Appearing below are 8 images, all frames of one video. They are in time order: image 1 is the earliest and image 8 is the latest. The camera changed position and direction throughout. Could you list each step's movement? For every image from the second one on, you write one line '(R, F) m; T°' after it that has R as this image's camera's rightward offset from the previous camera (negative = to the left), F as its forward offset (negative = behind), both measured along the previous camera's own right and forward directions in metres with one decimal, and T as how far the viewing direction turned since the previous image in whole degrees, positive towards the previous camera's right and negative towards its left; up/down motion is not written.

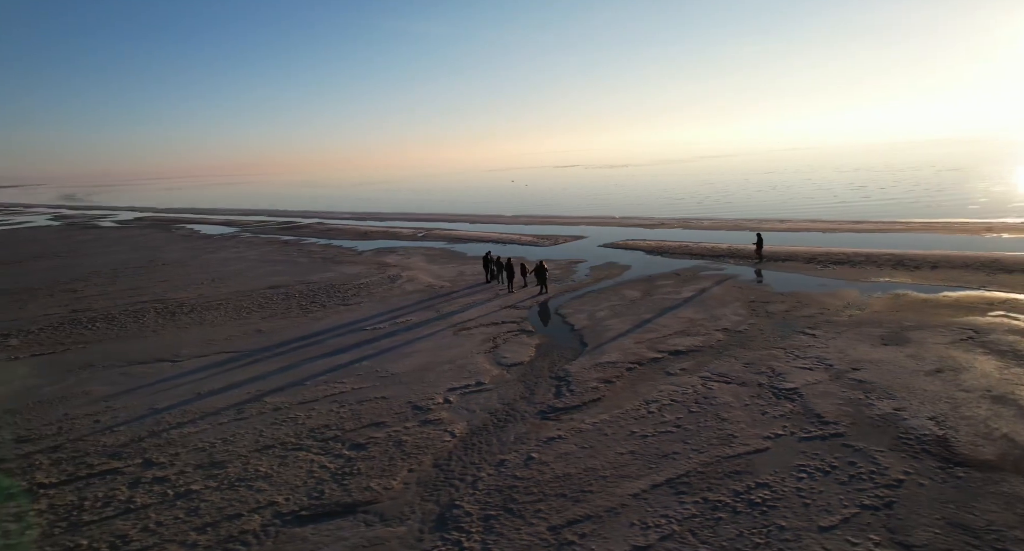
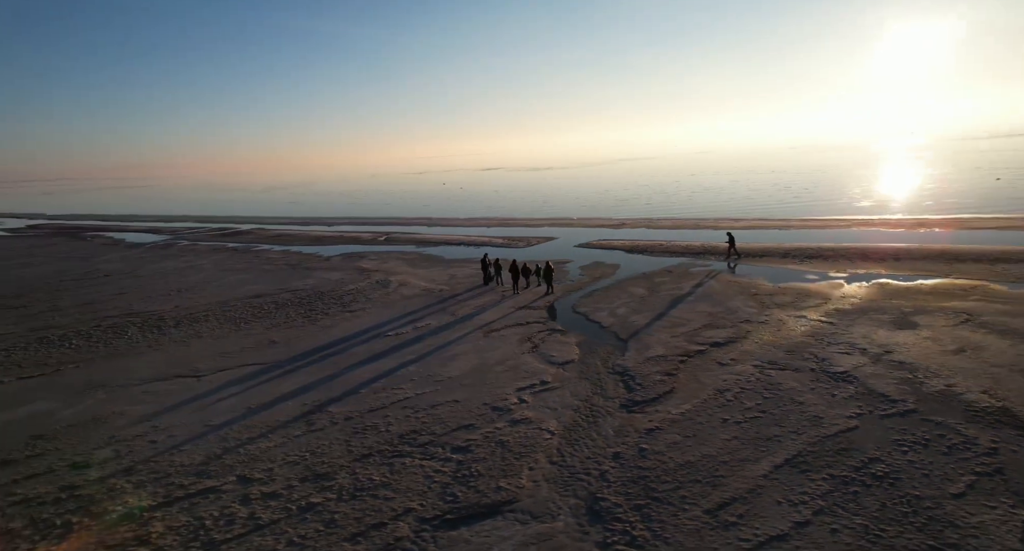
(-2.1, 0.0) m; +6°
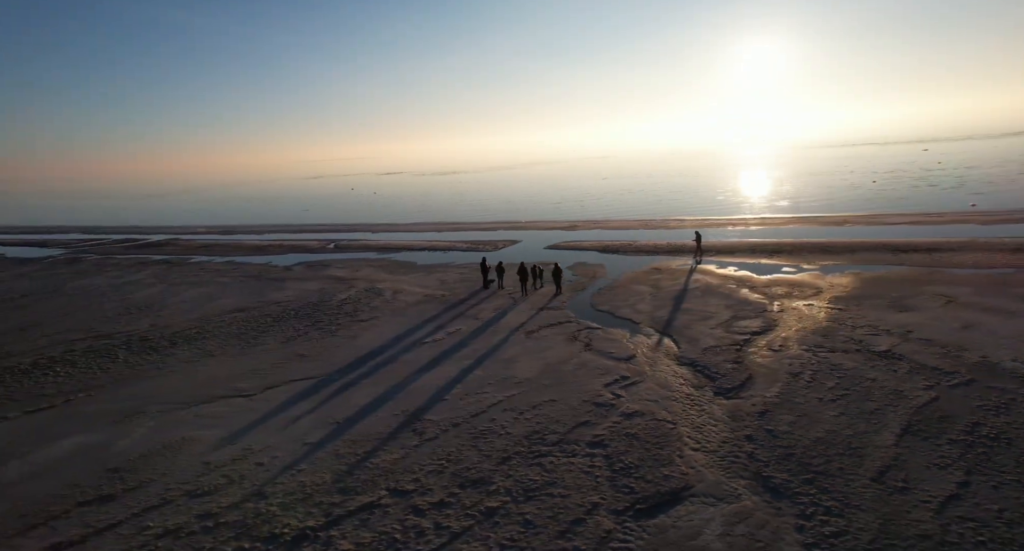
(-2.7, +0.1) m; +8°
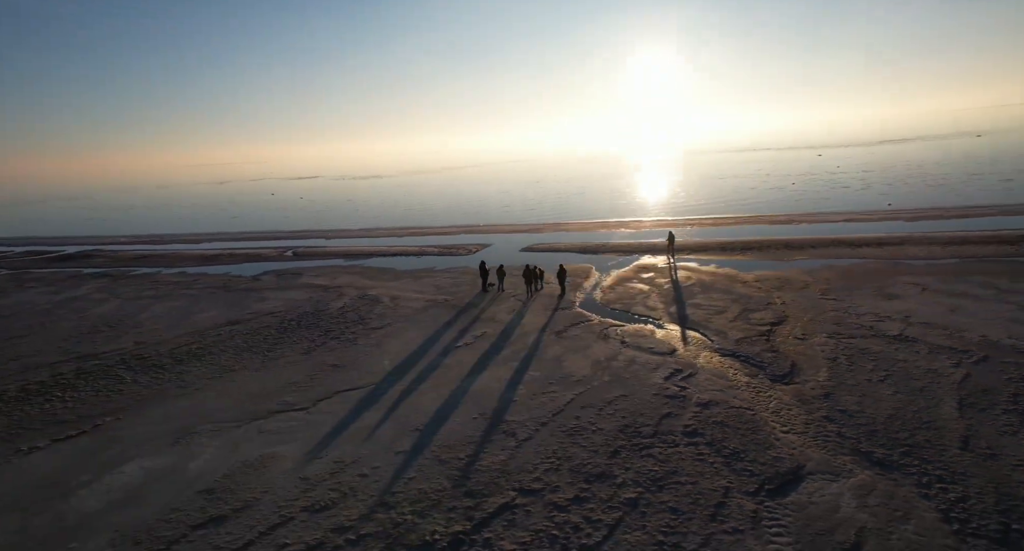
(-2.2, 0.0) m; +6°
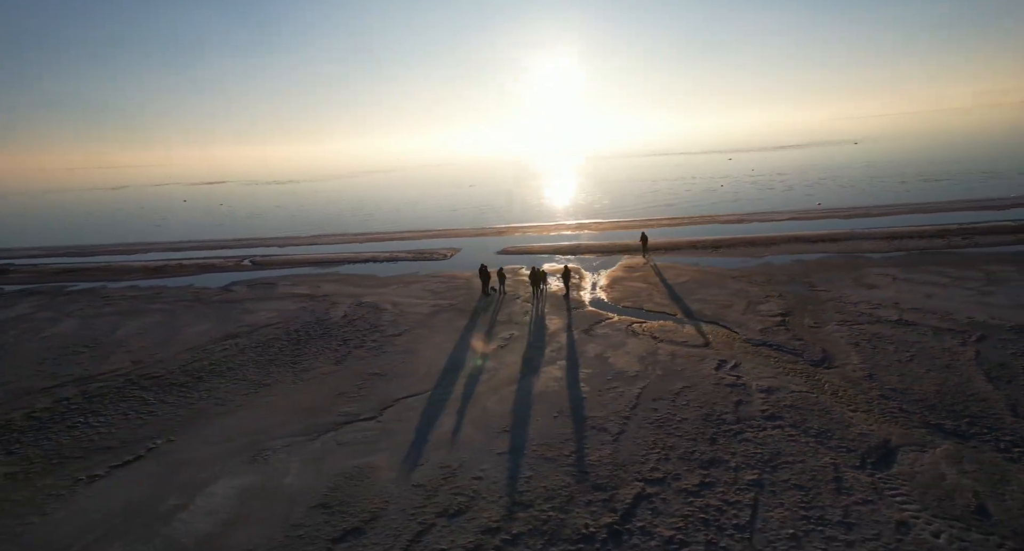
(-2.2, 0.0) m; +6°
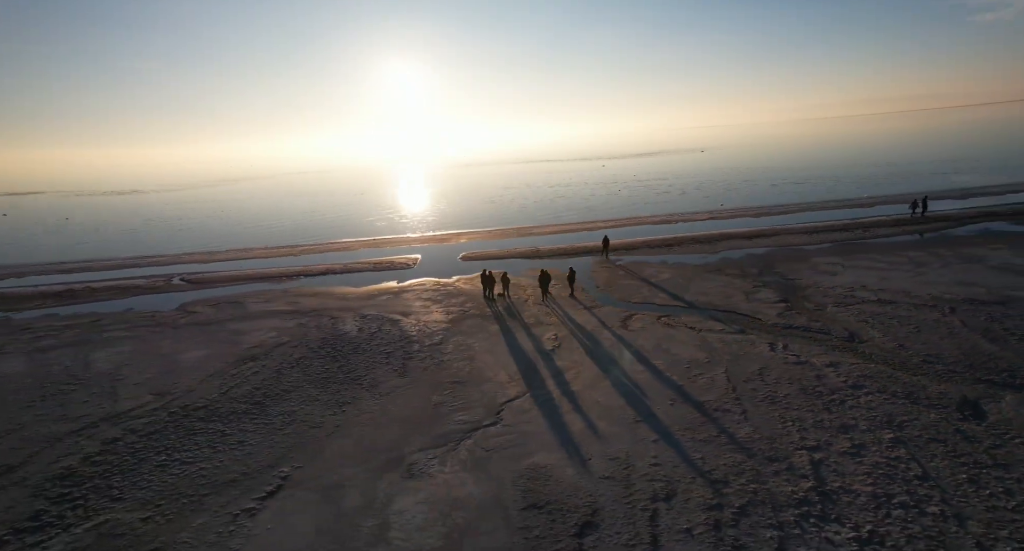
(-3.6, 0.0) m; +10°
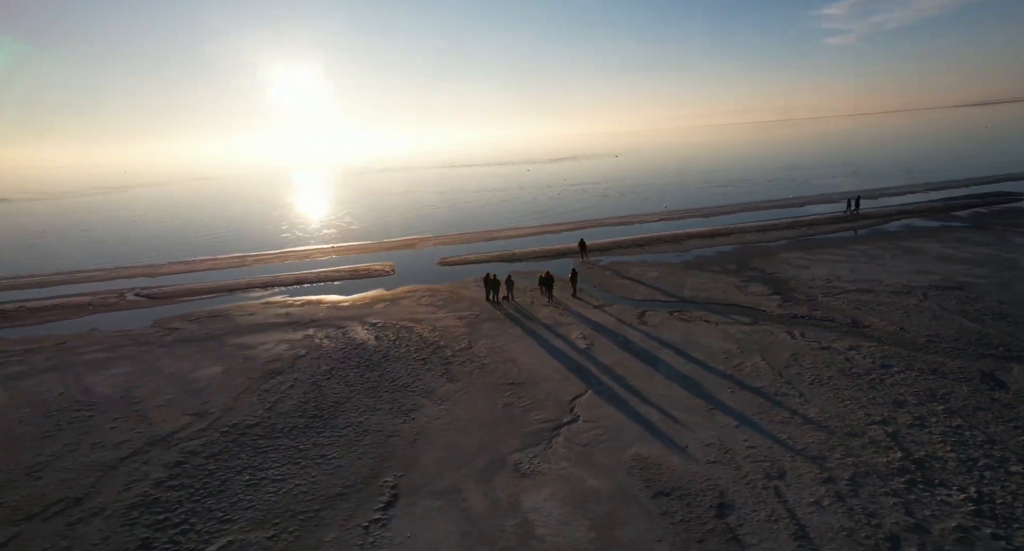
(-2.4, -0.1) m; +6°
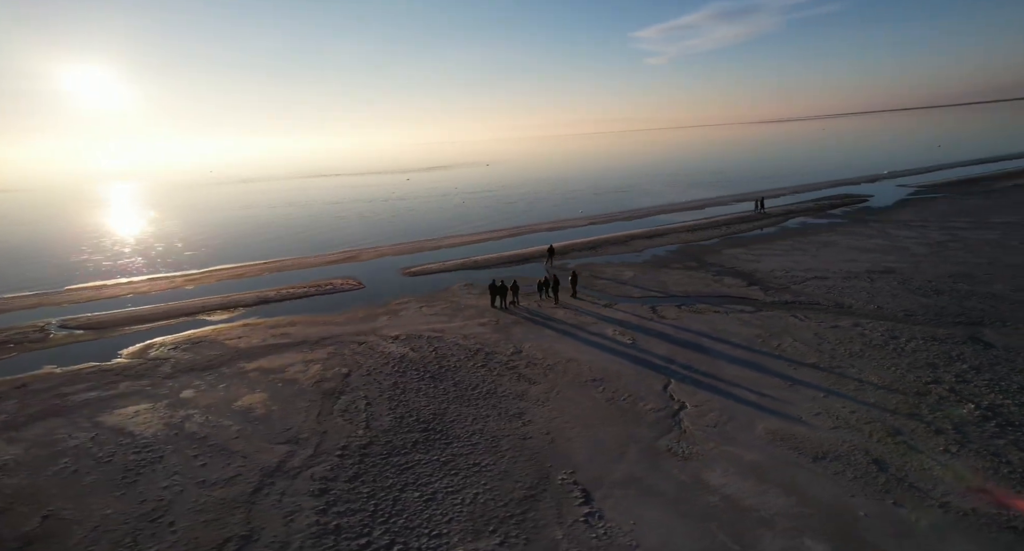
(-4.0, -0.2) m; +11°
